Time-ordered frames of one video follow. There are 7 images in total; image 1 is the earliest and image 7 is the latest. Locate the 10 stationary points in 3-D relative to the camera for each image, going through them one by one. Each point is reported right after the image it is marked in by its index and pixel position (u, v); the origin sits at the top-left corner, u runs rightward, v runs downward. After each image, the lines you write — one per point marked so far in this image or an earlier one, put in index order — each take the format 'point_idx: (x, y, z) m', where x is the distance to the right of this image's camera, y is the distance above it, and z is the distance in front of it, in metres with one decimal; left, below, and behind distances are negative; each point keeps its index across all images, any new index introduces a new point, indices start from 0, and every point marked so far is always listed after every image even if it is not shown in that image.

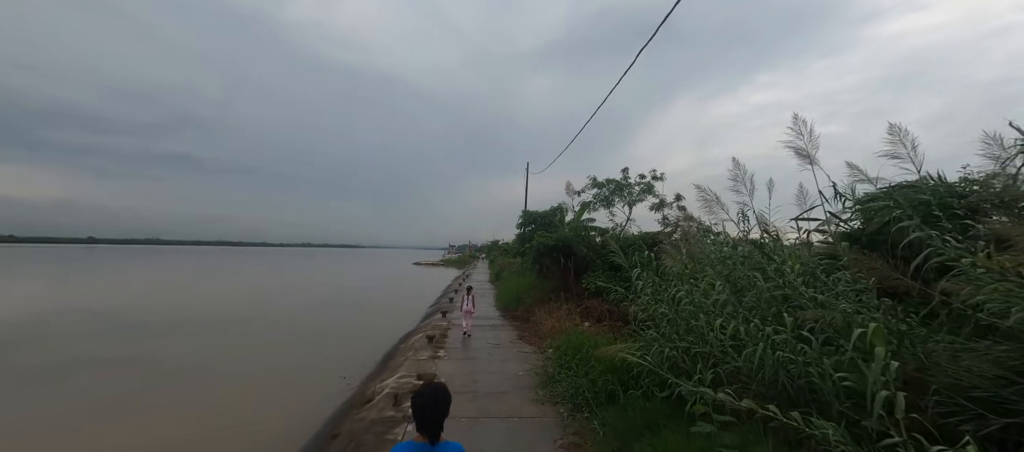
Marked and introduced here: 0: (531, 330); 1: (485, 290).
0: (+0.4, -2.5, +8.7) m
1: (-1.2, -3.2, +17.6) m
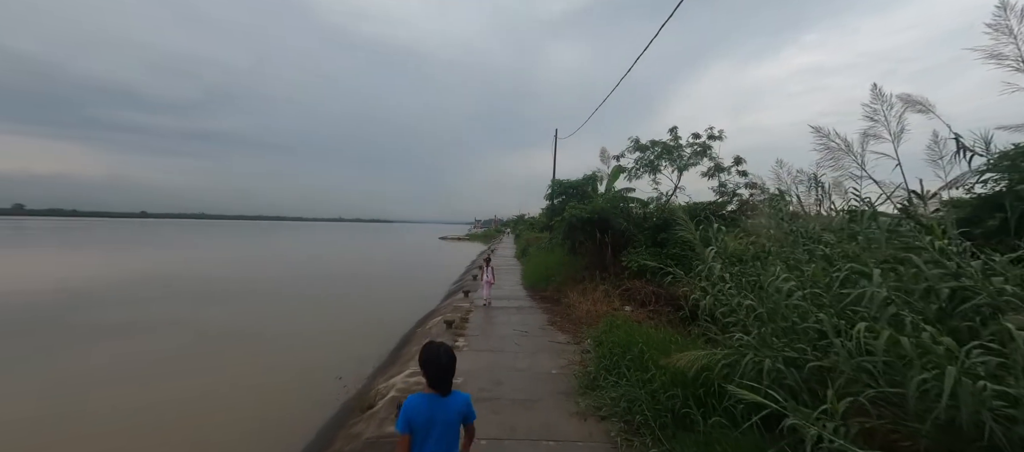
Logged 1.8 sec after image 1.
0: (+1.1, -1.9, +7.8) m
1: (0.0, -1.9, +16.8) m
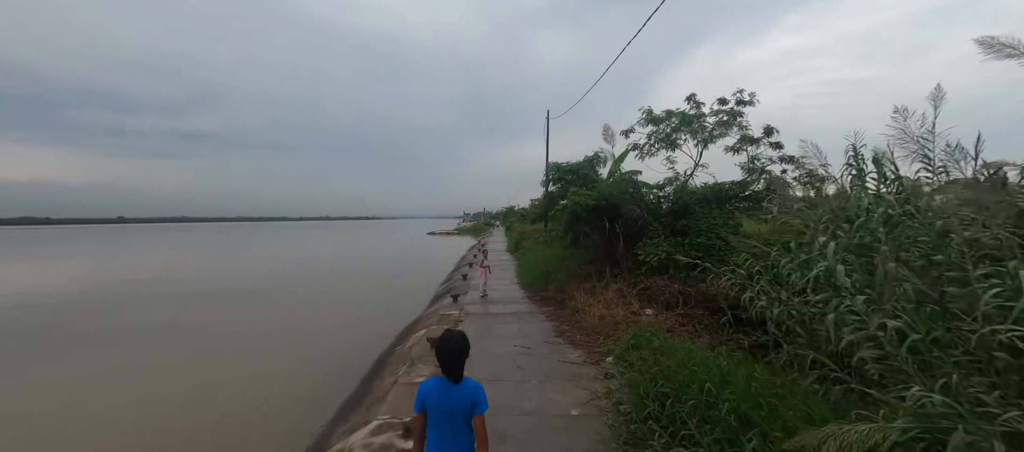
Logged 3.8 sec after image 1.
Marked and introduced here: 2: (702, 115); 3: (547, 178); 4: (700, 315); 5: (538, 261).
0: (+1.0, -1.7, +6.6) m
1: (-0.3, -1.6, +15.6) m
2: (+3.4, +1.9, +6.3) m
3: (+0.9, +1.2, +9.2) m
4: (+2.7, -1.3, +5.2) m
5: (+0.7, -1.0, +10.6) m
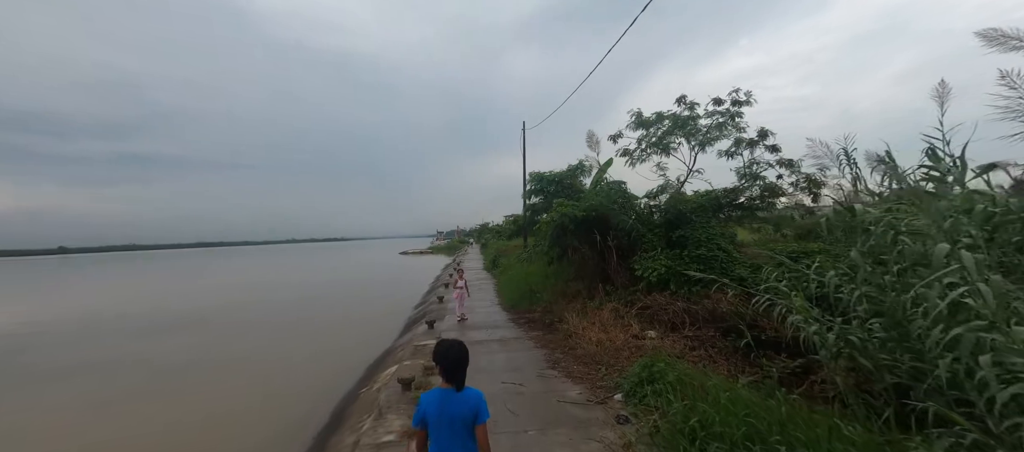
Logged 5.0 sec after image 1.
0: (+0.8, -2.0, +5.8) m
1: (-1.2, -2.3, +14.7) m
2: (+3.0, +1.8, +5.9) m
3: (+0.4, +0.9, +8.5) m
4: (+2.5, -1.4, +4.6) m
5: (+0.2, -1.5, +9.8) m
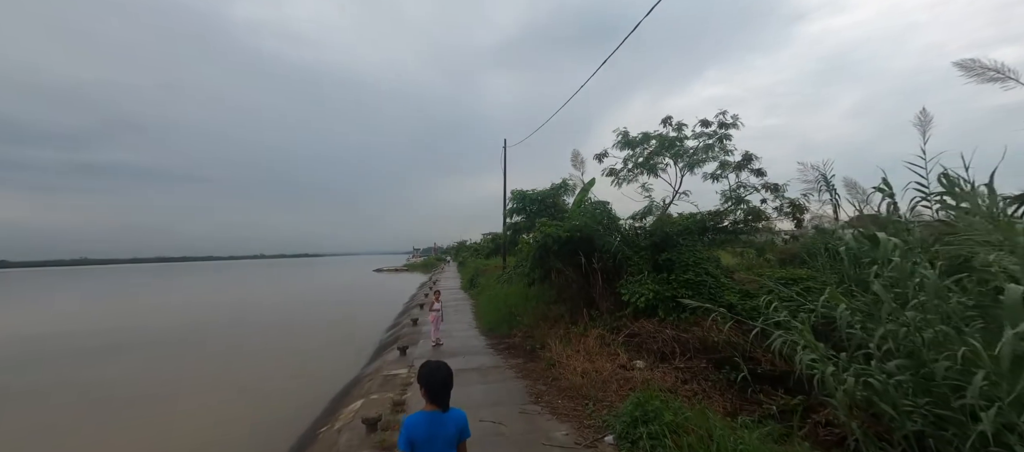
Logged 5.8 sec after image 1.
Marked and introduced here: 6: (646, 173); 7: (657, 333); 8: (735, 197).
0: (+0.5, -2.3, +5.4) m
1: (-2.0, -3.0, +14.1) m
2: (+2.8, +1.4, +5.8) m
3: (0.0, +0.4, +8.2) m
4: (+2.3, -1.7, +4.3) m
5: (-0.3, -2.0, +9.4) m
6: (+2.2, +0.9, +6.0) m
7: (+2.0, -1.5, +5.0) m
8: (+3.9, +0.5, +6.4) m
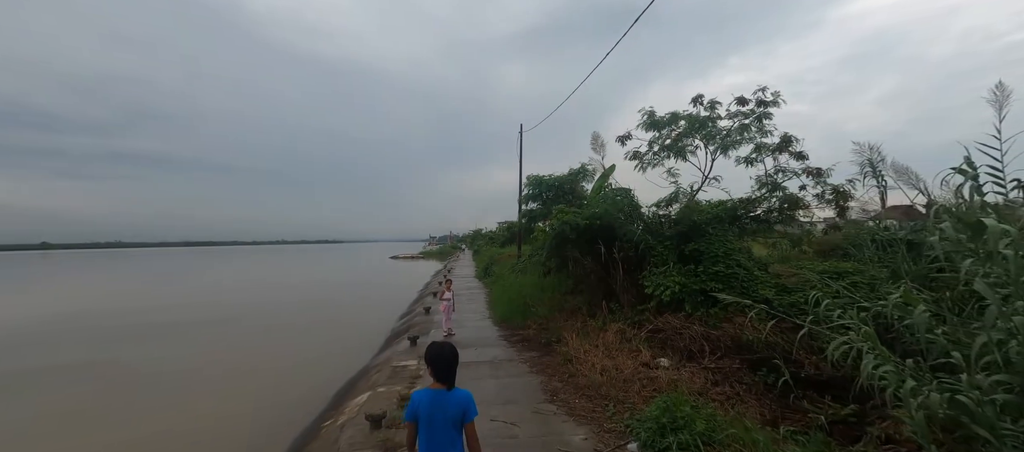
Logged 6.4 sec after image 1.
0: (+0.7, -2.1, +5.1) m
1: (-1.5, -2.5, +13.9) m
2: (+3.0, +1.6, +5.3) m
3: (+0.3, +0.7, +7.9) m
4: (+2.5, -1.6, +3.9) m
5: (0.0, -1.7, +9.1) m
6: (+2.5, +1.1, +5.6) m
7: (+2.2, -1.3, +4.6) m
8: (+4.2, +0.7, +5.9) m
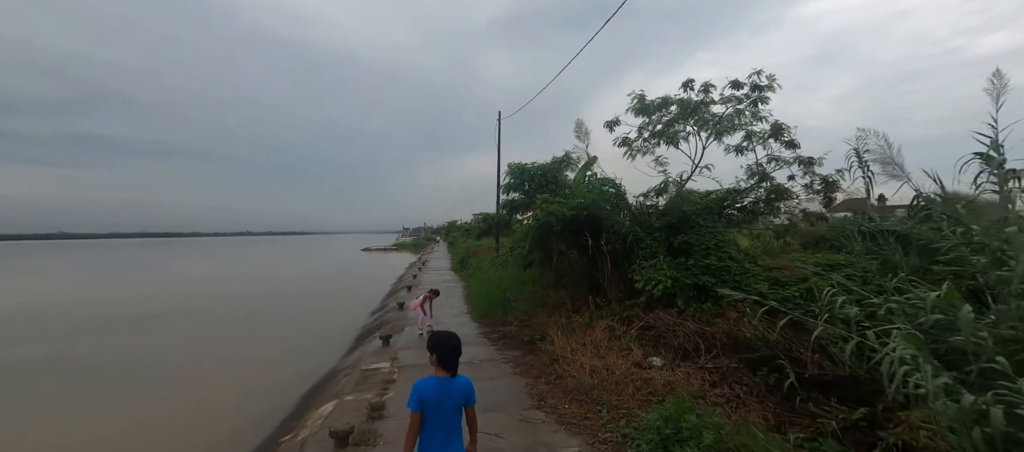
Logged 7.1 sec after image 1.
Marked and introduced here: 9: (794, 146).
0: (+0.4, -2.0, +4.8) m
1: (-2.3, -2.2, +13.4) m
2: (+2.7, +1.7, +5.0) m
3: (-0.1, +0.9, +7.4) m
4: (+2.3, -1.5, +3.7) m
5: (-0.5, -1.4, +8.7) m
6: (+2.2, +1.2, +5.3) m
7: (+2.0, -1.2, +4.4) m
8: (+3.9, +0.8, +5.8) m
9: (+4.0, +1.2, +5.2) m
